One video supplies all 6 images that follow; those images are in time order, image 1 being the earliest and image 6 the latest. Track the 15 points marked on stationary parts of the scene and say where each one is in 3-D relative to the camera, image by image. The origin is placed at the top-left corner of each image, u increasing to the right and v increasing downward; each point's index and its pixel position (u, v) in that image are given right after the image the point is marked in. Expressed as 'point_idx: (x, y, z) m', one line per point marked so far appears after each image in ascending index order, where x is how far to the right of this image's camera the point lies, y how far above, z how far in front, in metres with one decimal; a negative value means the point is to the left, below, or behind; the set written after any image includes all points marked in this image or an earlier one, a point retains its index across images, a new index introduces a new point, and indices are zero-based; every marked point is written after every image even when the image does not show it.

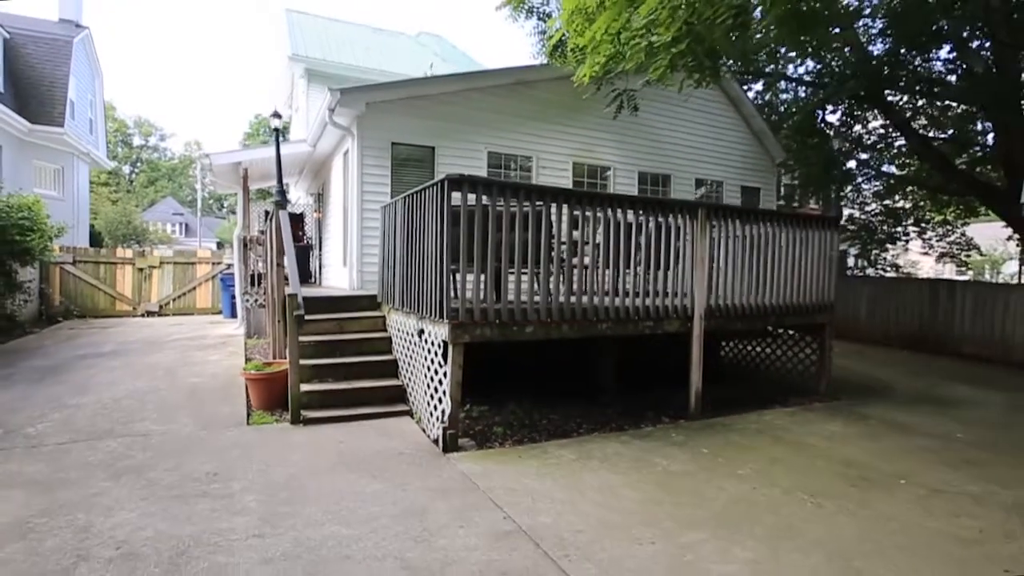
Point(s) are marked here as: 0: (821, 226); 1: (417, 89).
0: (+3.5, +0.7, +6.1) m
1: (-1.3, +2.8, +7.5) m
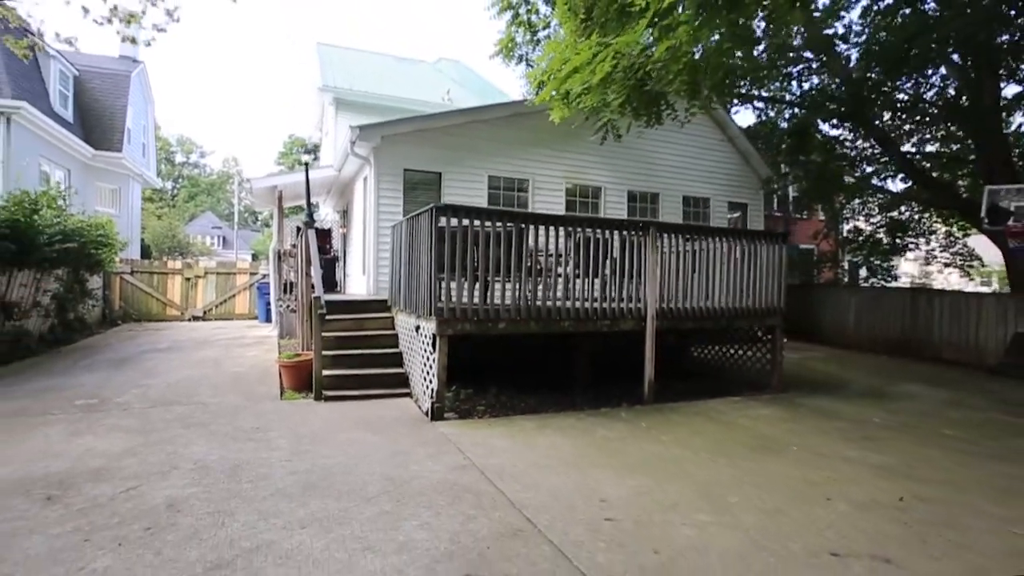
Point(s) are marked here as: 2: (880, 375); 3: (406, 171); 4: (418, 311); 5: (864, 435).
0: (+3.4, +0.6, +7.1) m
1: (-1.4, +2.7, +8.7) m
2: (+6.2, -1.4, +8.9) m
3: (-1.8, +1.9, +8.9) m
4: (-1.0, -0.3, +5.9) m
5: (+3.5, -1.5, +5.3) m
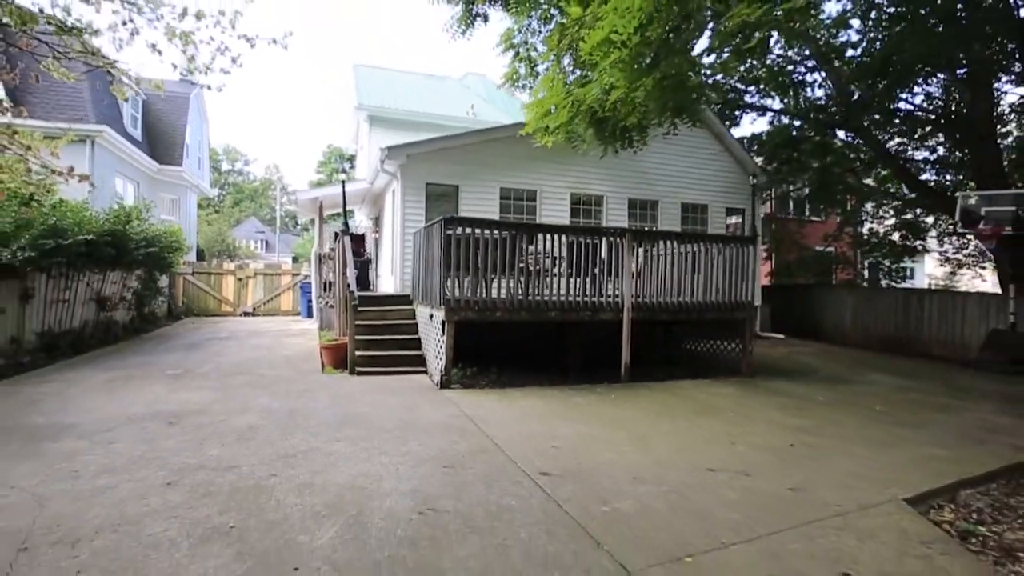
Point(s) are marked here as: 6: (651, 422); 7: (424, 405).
0: (+3.4, +0.7, +8.1) m
1: (-1.3, +2.7, +10.0) m
2: (+6.3, -1.4, +9.7) m
3: (-1.6, +2.0, +10.3) m
4: (-1.1, -0.2, +7.2) m
5: (+3.4, -1.4, +6.4) m
6: (+1.4, -1.4, +5.4) m
7: (-0.9, -1.2, +5.5) m
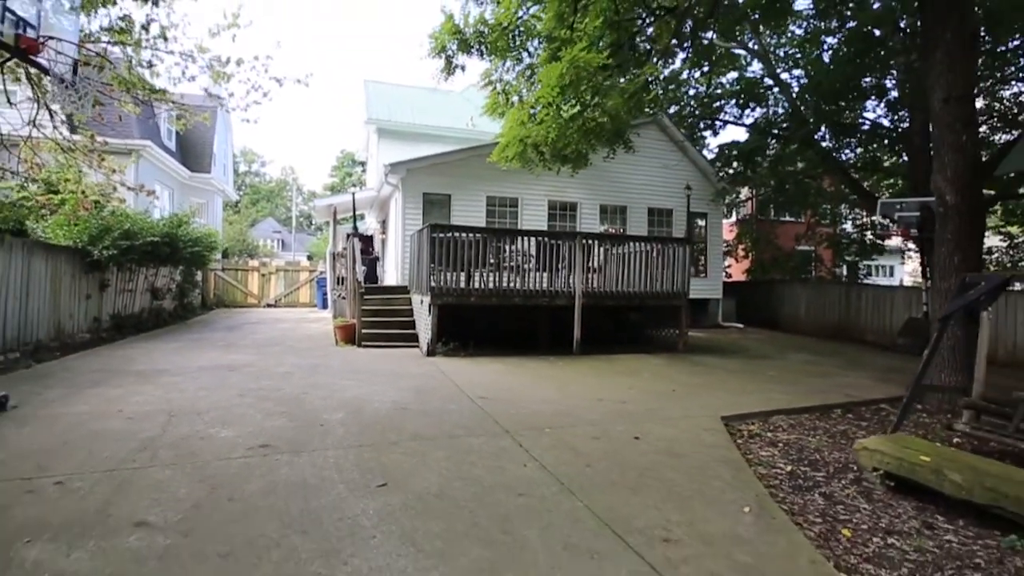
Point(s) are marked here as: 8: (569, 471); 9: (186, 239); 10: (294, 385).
0: (+3.0, +0.8, +9.9) m
1: (-1.7, +2.9, +11.9) m
2: (+5.9, -1.3, +11.4) m
3: (-2.0, +2.1, +12.2) m
4: (-1.5, -0.1, +9.1) m
5: (+3.0, -1.3, +8.1) m
6: (+0.9, -1.2, +7.2) m
7: (-1.4, -1.1, +7.4) m
8: (+0.4, -1.2, +3.5) m
9: (-7.3, +1.1, +12.1) m
10: (-2.3, -1.0, +5.6) m
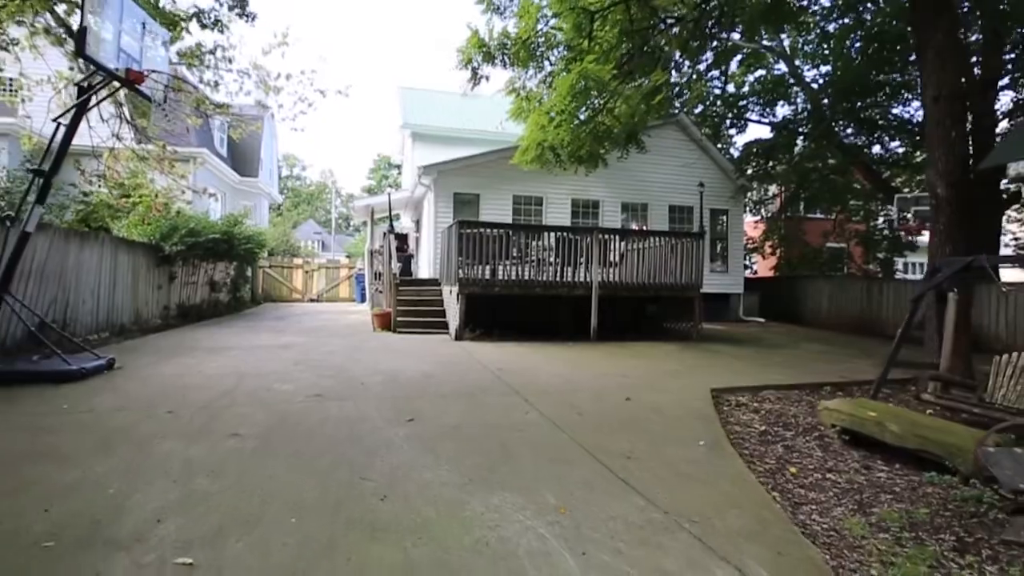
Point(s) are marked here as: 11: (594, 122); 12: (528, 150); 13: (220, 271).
0: (+3.4, +1.0, +10.5) m
1: (-1.1, +3.0, +12.8) m
2: (+6.4, -1.1, +11.8) m
3: (-1.4, +2.3, +13.1) m
4: (-1.1, +0.1, +9.9) m
5: (+3.3, -1.1, +8.7) m
6: (+1.2, -1.1, +7.9) m
7: (-1.1, -0.9, +8.2) m
8: (+0.4, -1.0, +4.2) m
9: (-6.7, +1.3, +13.3) m
10: (-2.1, -0.9, +6.6) m
11: (+1.5, +3.0, +9.6) m
12: (+0.3, +2.6, +10.4) m
13: (-7.2, +0.4, +13.2) m
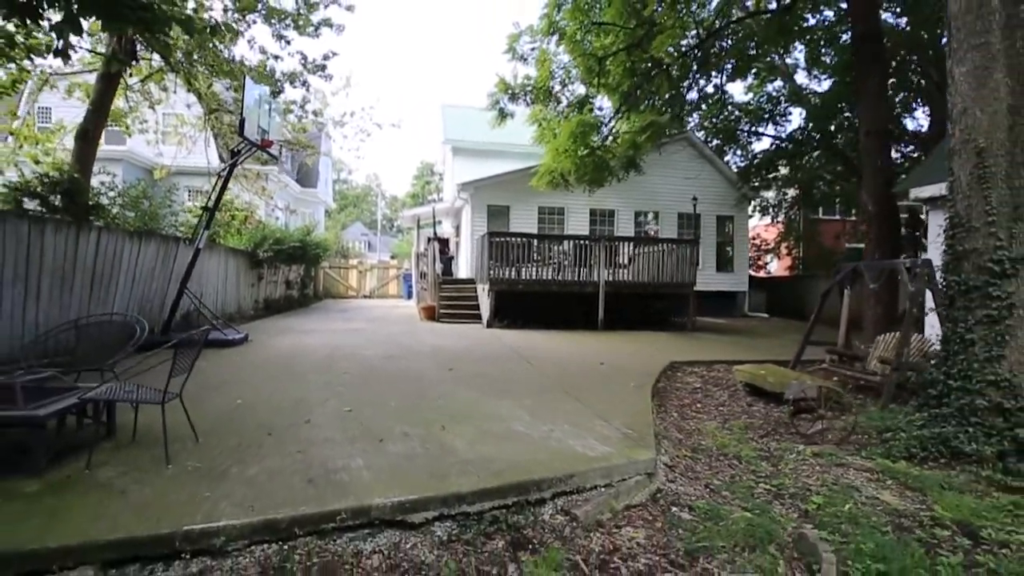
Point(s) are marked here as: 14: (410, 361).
0: (+3.9, +1.0, +12.3) m
1: (-0.4, +3.1, +15.0) m
2: (+7.0, -1.1, +13.5) m
3: (-0.7, +2.3, +15.3) m
4: (-0.7, +0.1, +12.1) m
5: (+3.7, -1.1, +10.6) m
6: (+1.5, -1.0, +9.9) m
7: (-0.8, -0.9, +10.5) m
8: (+0.5, -1.0, +6.3) m
9: (-6.0, +1.3, +15.9) m
10: (-1.9, -0.8, +8.9) m
11: (+1.9, +3.0, +11.6) m
12: (+0.8, +2.7, +12.5) m
13: (-6.5, +0.5, +15.9) m
14: (-1.3, -0.9, +6.6) m
